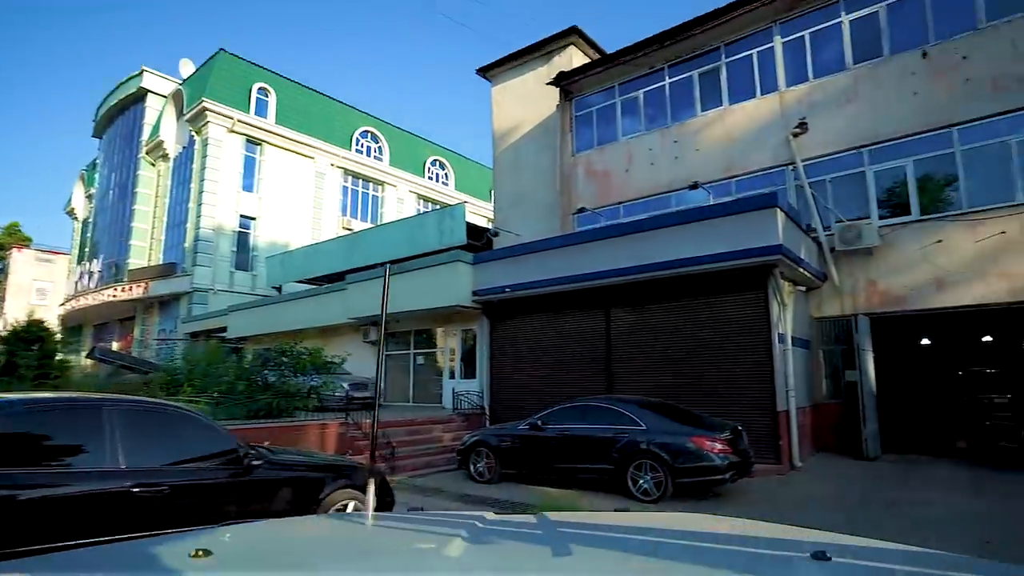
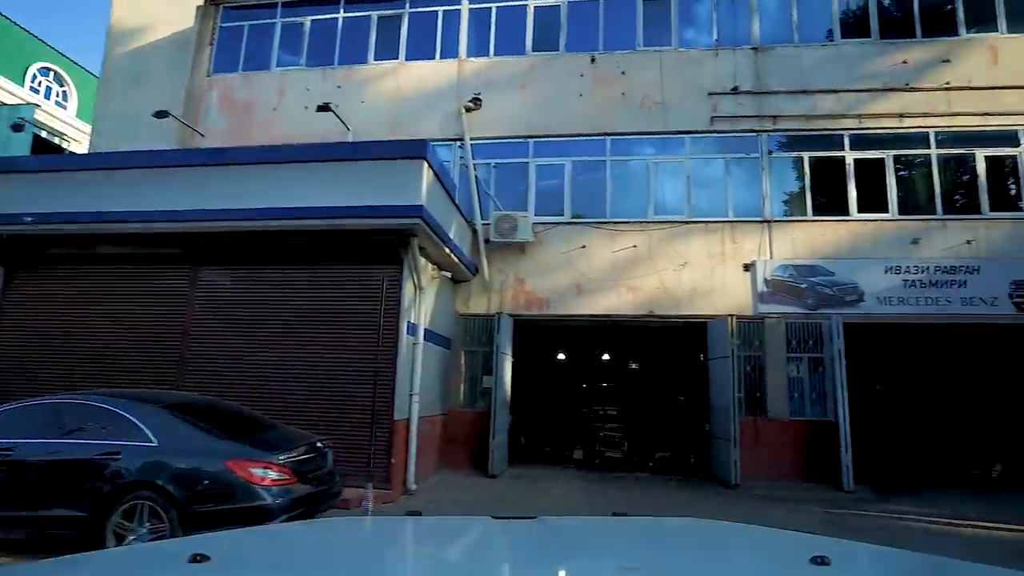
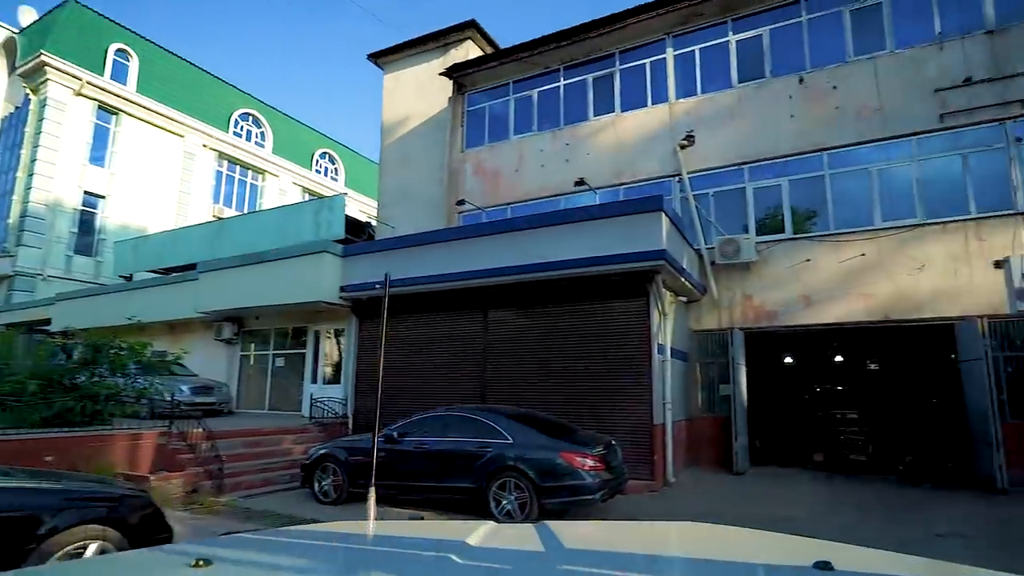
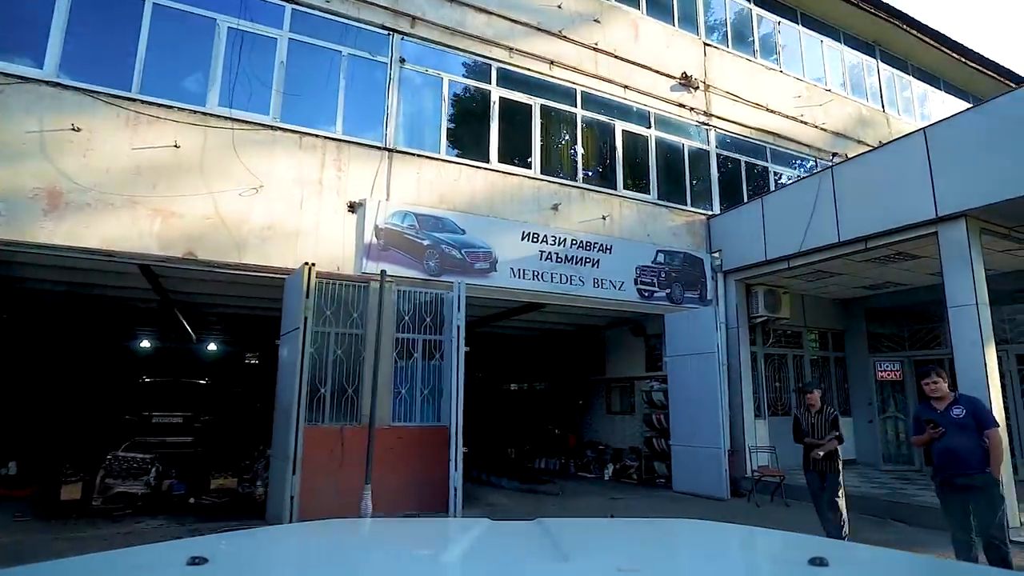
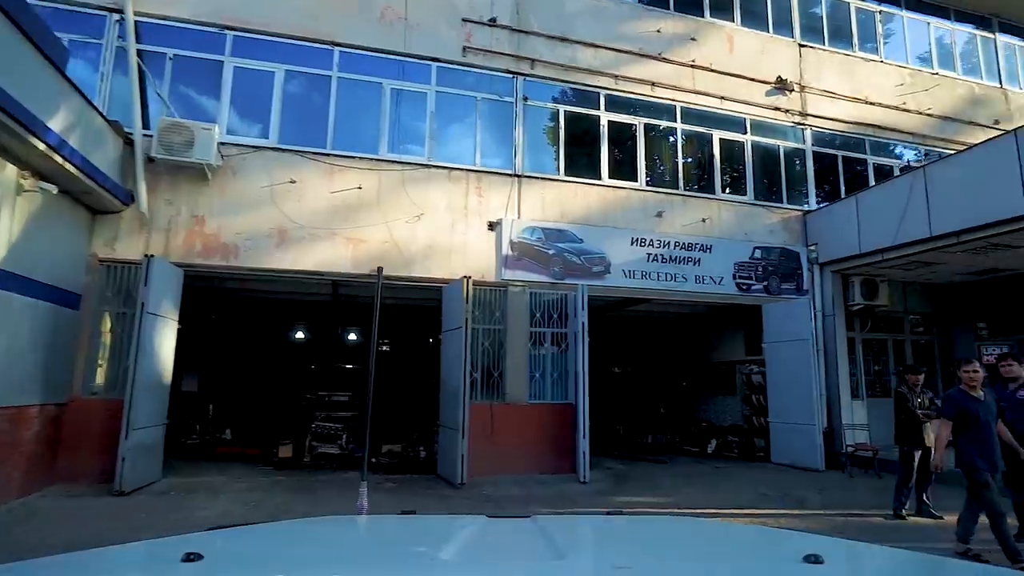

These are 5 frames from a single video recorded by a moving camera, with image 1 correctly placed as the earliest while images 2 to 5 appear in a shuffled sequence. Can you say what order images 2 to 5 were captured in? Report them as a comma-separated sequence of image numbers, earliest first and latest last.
3, 2, 5, 4
